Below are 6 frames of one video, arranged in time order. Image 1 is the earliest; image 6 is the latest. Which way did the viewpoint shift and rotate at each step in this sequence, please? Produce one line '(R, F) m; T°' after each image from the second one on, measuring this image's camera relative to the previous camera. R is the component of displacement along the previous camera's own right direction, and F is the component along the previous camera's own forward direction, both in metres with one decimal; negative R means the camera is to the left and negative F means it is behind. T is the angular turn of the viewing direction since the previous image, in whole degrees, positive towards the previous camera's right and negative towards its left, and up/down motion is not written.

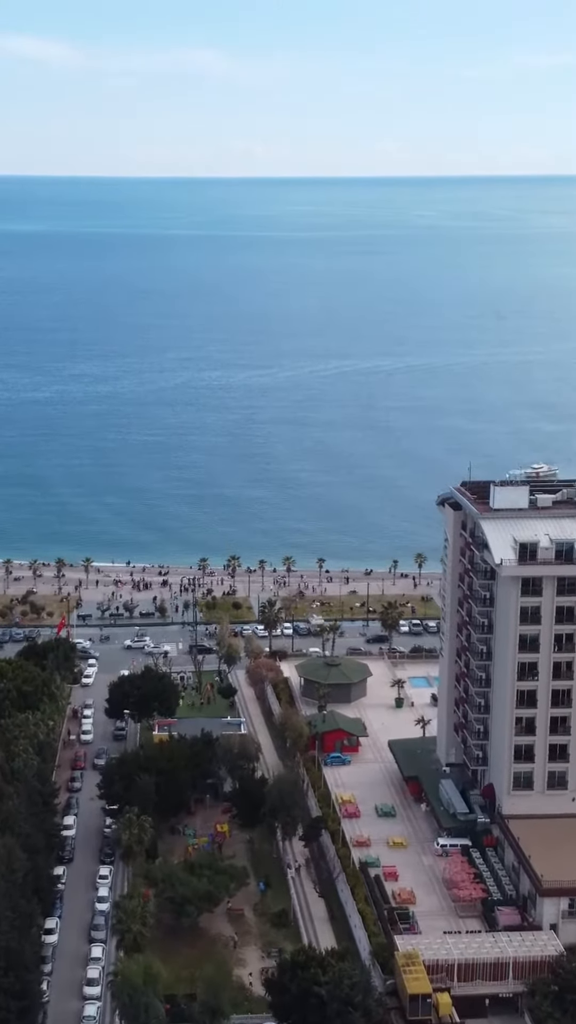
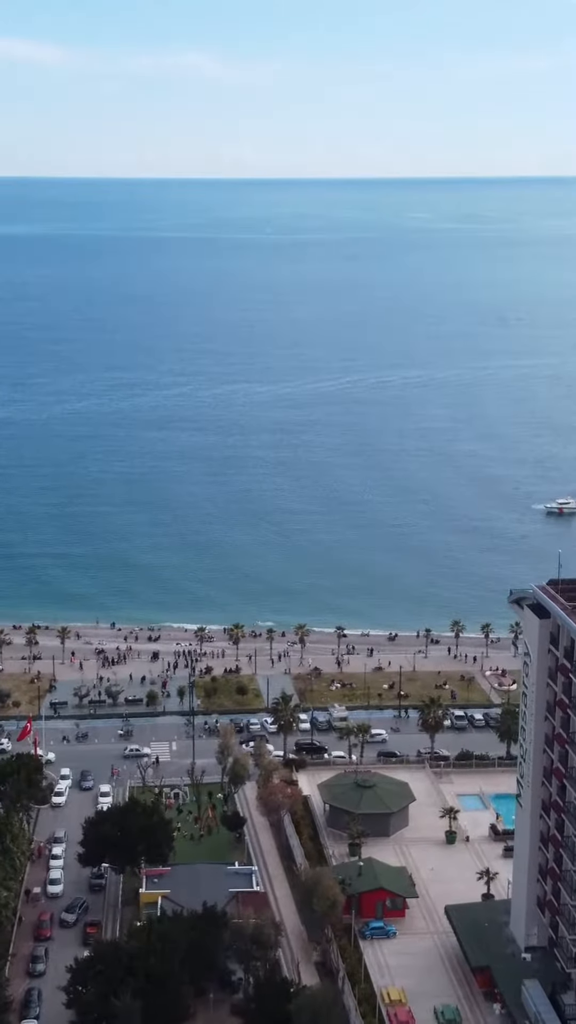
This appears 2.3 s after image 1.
(-1.7, +21.9) m; 0°
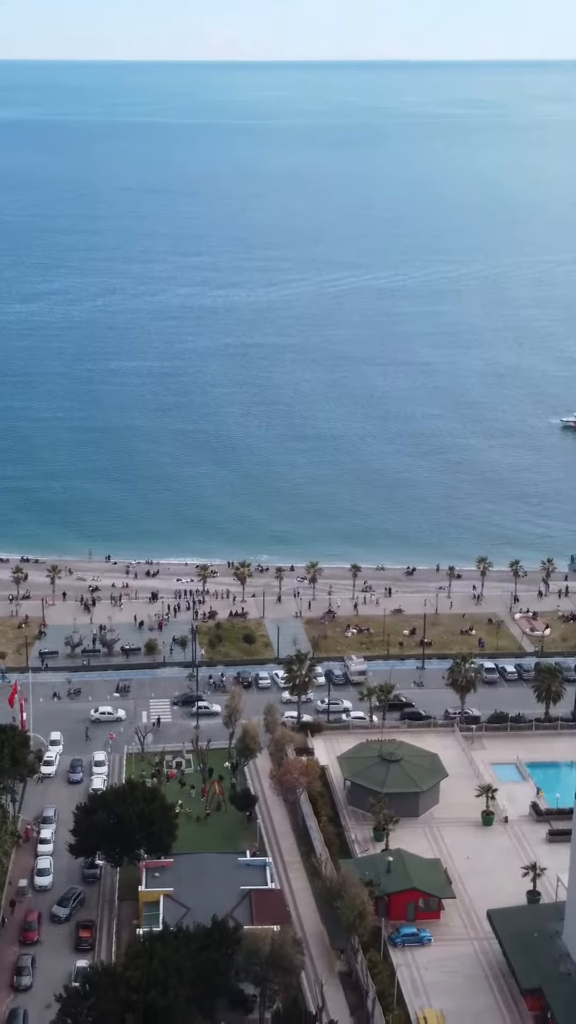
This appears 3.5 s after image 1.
(-1.0, +10.4) m; 0°
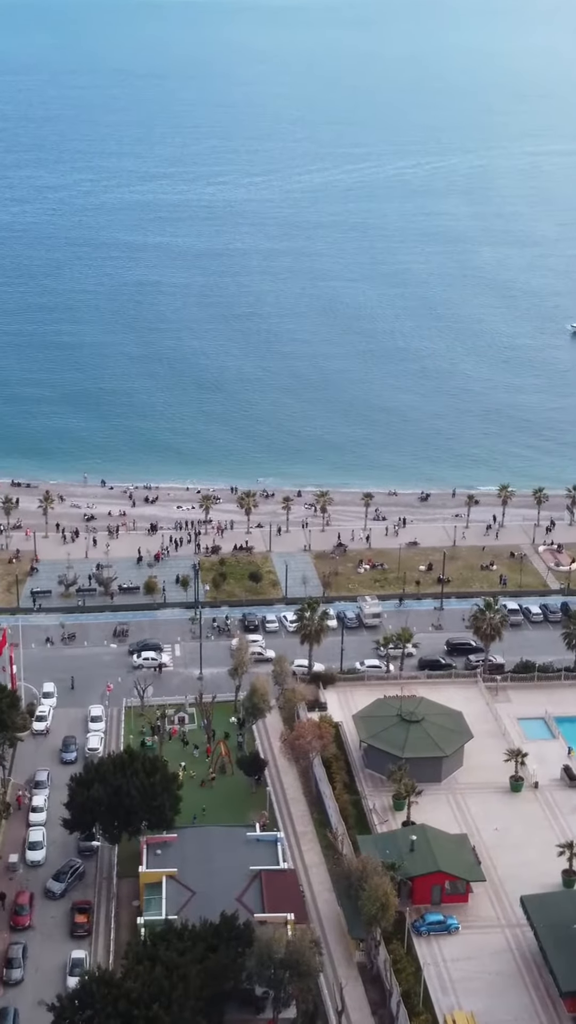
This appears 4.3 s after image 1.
(-0.6, +6.8) m; 0°
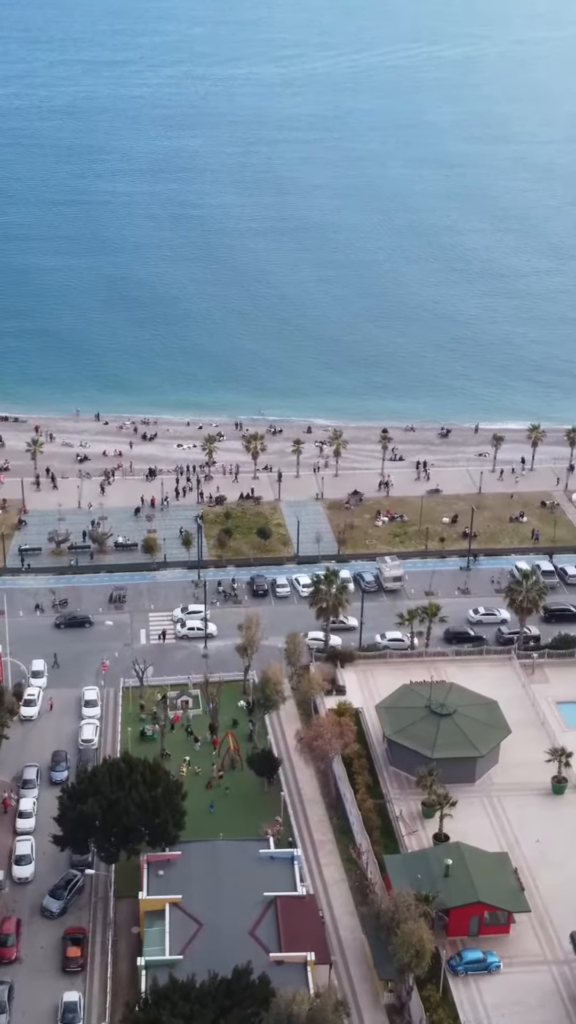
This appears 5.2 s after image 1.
(-0.7, +8.2) m; 0°
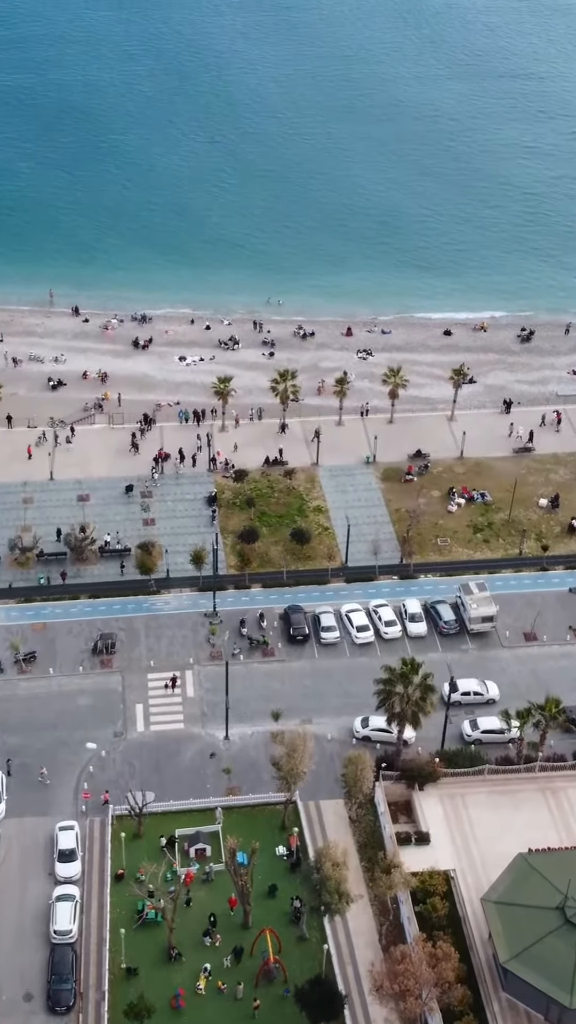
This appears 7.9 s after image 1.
(-1.8, +23.3) m; 0°
